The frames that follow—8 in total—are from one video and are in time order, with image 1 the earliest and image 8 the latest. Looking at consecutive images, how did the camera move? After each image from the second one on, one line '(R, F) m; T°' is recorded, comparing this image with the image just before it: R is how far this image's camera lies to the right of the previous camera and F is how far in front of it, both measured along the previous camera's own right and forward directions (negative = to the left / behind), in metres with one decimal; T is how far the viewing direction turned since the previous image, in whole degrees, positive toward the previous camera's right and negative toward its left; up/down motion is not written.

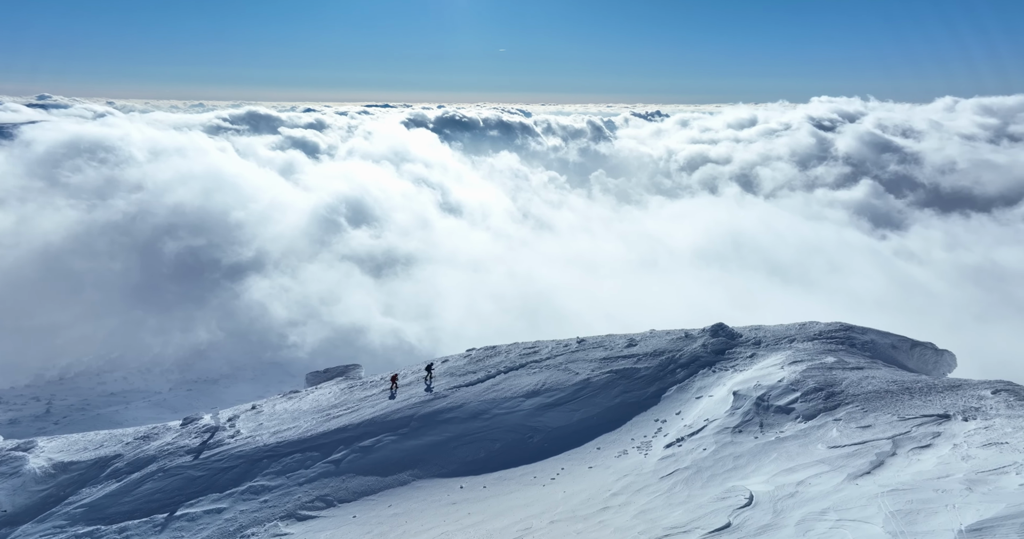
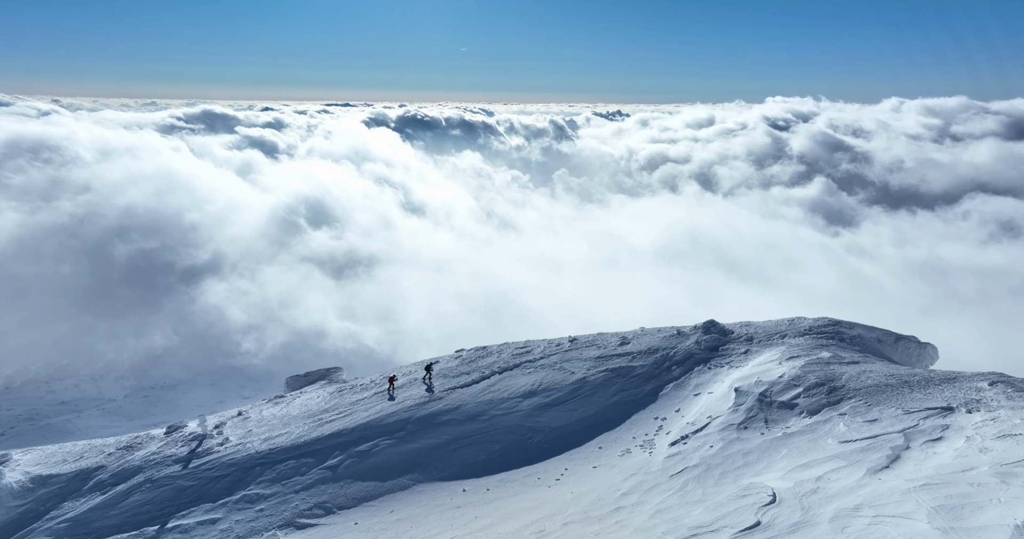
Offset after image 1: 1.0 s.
(-1.0, +0.3) m; +2°
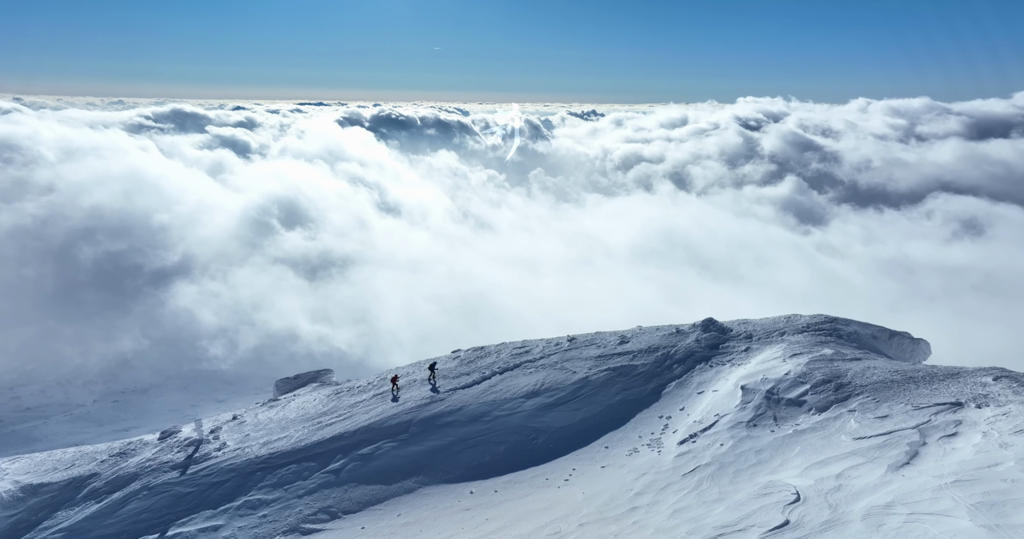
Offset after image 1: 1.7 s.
(-0.8, +0.2) m; +1°
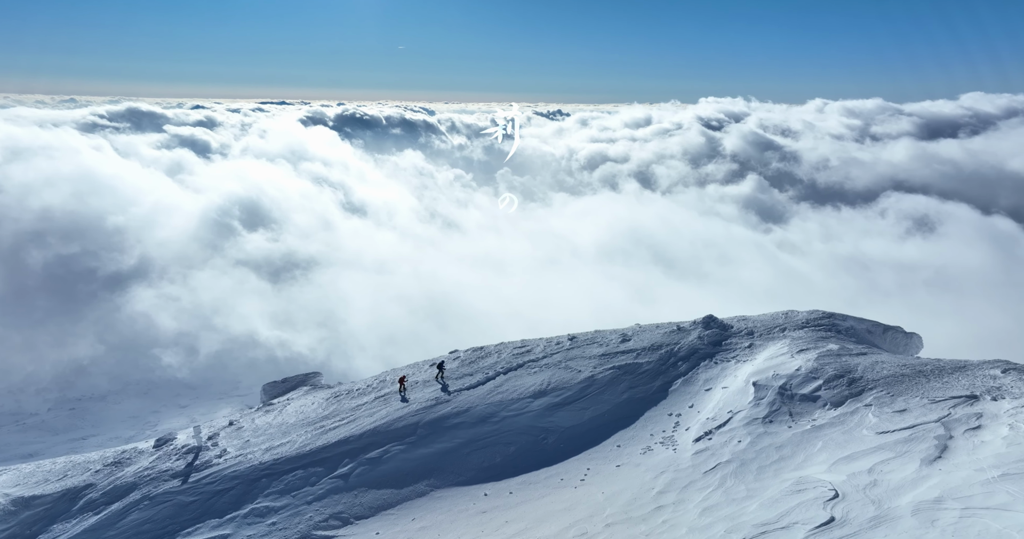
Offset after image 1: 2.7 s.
(-1.2, +0.3) m; +2°
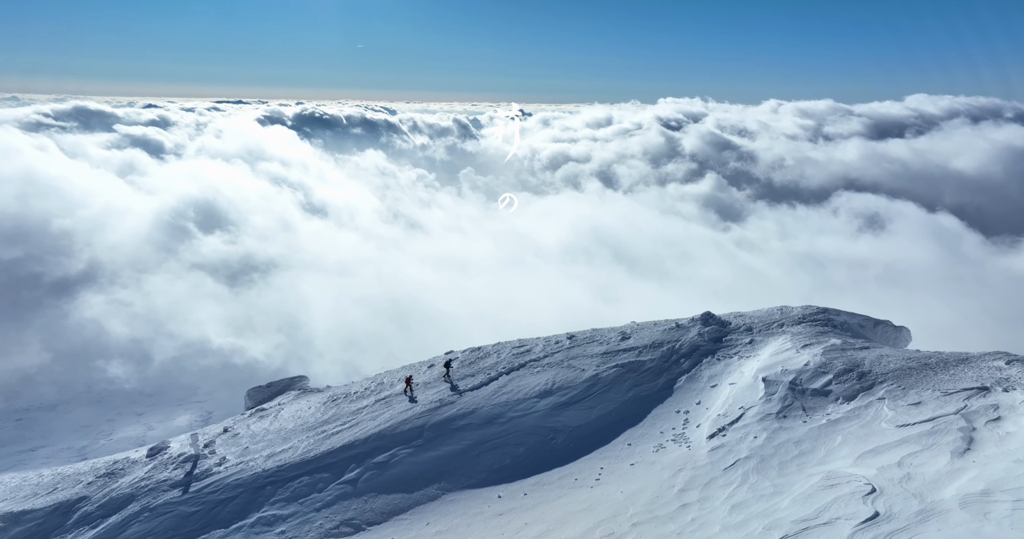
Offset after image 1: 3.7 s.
(-1.3, +0.3) m; +2°
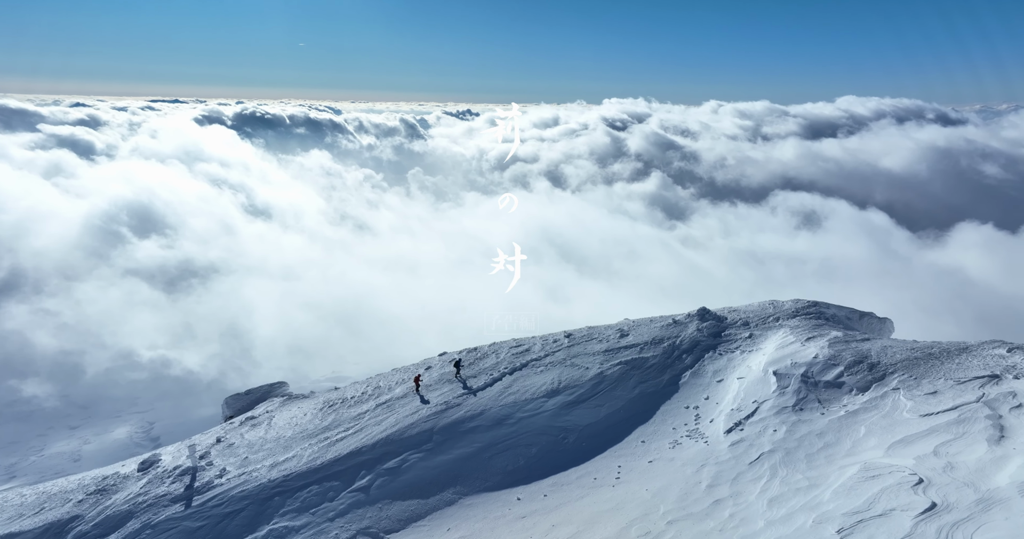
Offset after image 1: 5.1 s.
(-1.8, +0.4) m; +3°
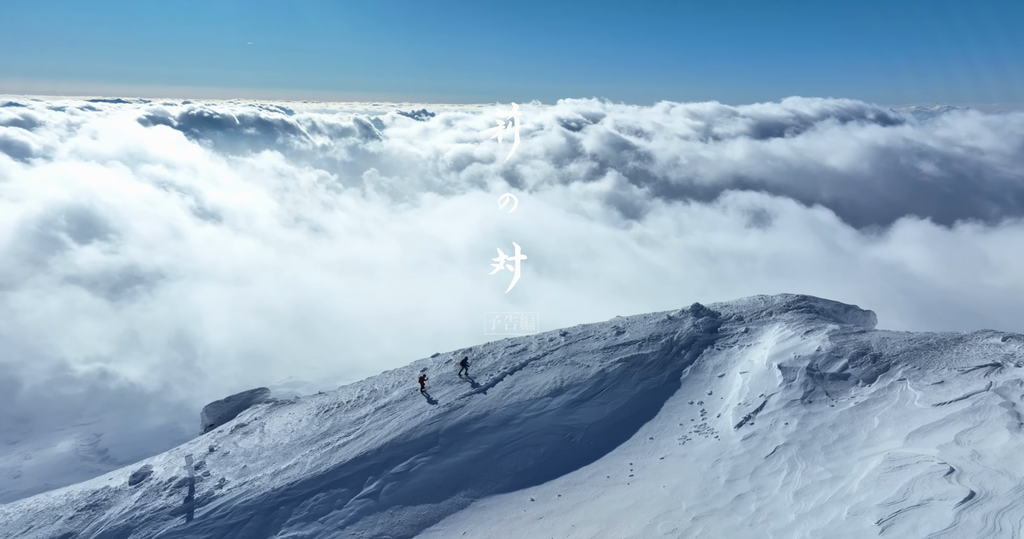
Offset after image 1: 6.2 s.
(-1.4, +0.3) m; +3°
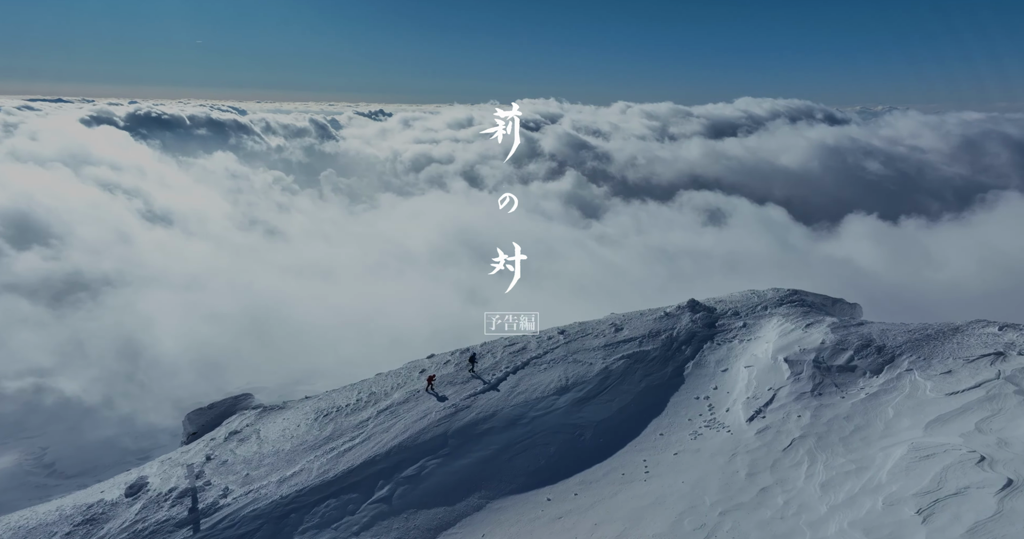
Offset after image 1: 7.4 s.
(-1.4, +0.2) m; +2°
